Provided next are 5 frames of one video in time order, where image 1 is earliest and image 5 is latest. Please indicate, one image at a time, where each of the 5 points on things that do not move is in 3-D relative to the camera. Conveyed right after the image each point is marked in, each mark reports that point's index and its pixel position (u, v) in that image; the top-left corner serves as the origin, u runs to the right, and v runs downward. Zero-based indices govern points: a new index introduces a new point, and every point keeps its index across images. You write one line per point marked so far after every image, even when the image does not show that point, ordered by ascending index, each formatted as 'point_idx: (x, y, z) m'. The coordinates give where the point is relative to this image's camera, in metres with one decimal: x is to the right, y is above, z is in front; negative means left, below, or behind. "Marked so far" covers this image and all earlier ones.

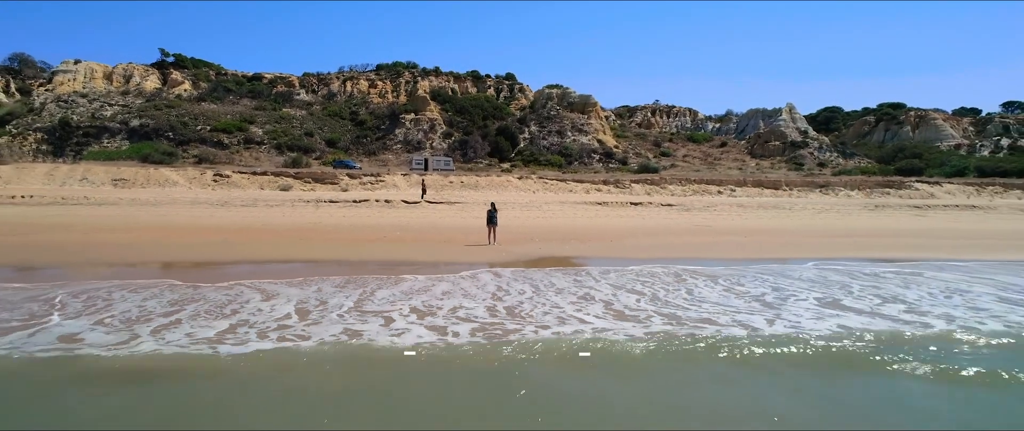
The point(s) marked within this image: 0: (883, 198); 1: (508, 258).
0: (+12.1, +0.6, +19.0) m
1: (-0.1, -0.6, +8.9) m
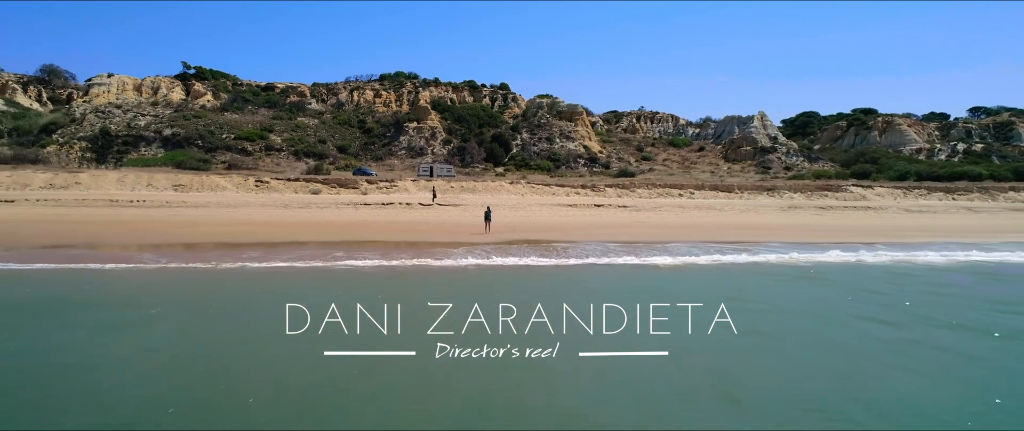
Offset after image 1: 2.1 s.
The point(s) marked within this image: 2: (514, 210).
0: (+11.8, +0.6, +22.7) m
1: (-0.3, -0.6, +12.6) m
2: (+0.1, +0.2, +17.2) m
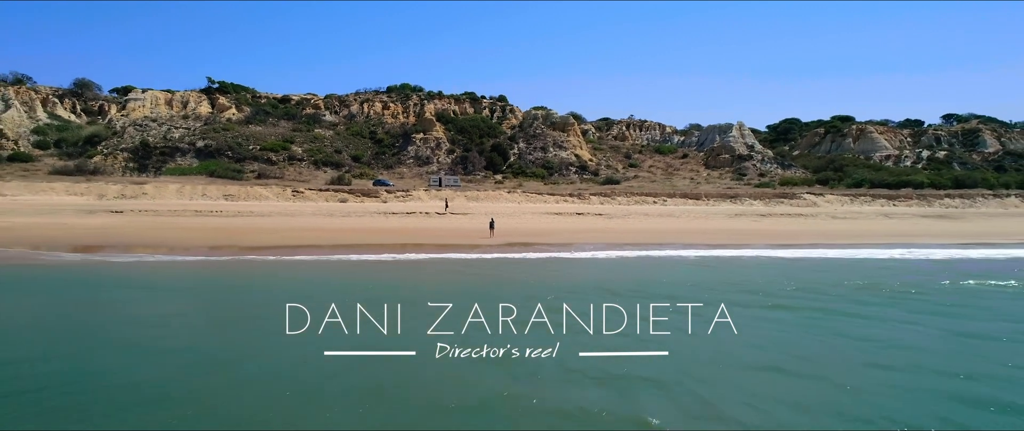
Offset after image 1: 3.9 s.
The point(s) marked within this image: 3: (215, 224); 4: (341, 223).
0: (+11.7, +0.4, +26.6) m
1: (-0.4, -0.9, +16.5) m
2: (0.0, -0.1, +21.1) m
3: (-9.4, -0.3, +18.3) m
4: (-5.7, -0.2, +19.4) m
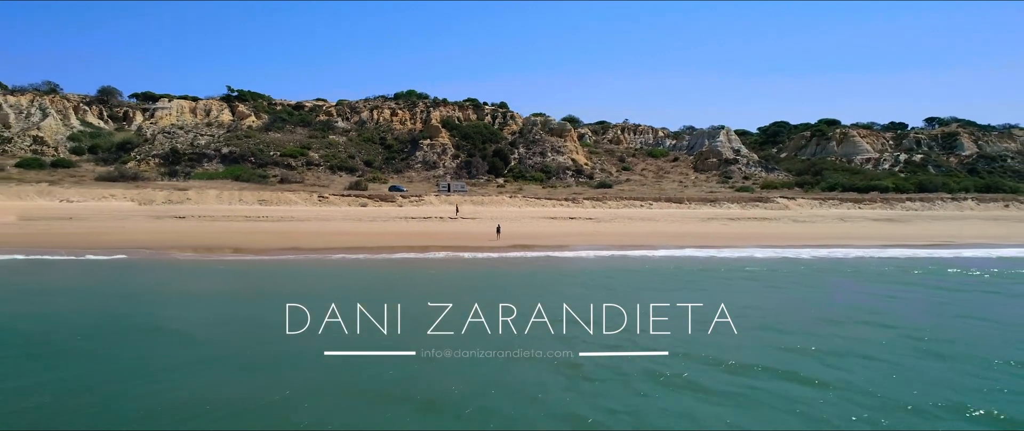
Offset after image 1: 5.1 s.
0: (+11.8, +0.3, +29.8) m
1: (-0.3, -1.0, +19.7) m
2: (+0.1, -0.2, +24.3) m
3: (-9.3, -0.4, +21.5) m
4: (-5.6, -0.4, +22.6) m
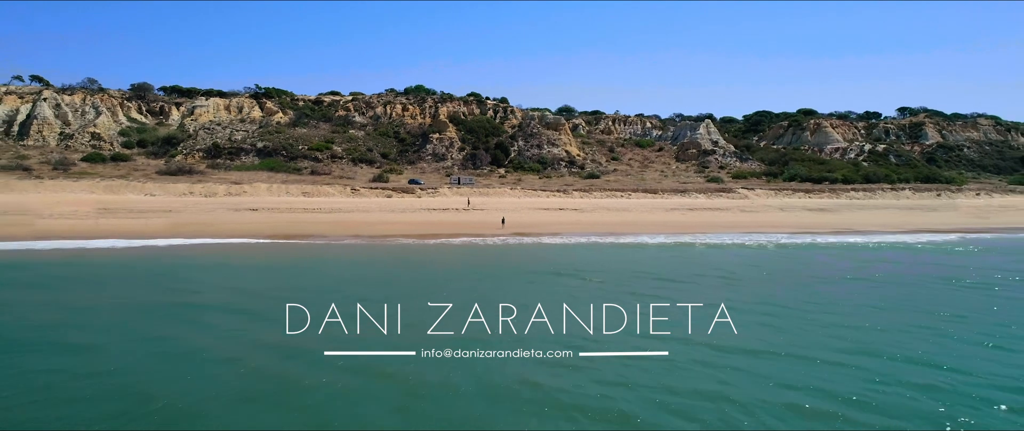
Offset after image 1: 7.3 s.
0: (+11.8, +0.9, +35.6) m
1: (-0.2, -0.8, +25.5) m
2: (+0.1, +0.2, +30.0) m
3: (-9.2, -0.1, +27.2) m
4: (-5.6, 0.0, +28.4) m
